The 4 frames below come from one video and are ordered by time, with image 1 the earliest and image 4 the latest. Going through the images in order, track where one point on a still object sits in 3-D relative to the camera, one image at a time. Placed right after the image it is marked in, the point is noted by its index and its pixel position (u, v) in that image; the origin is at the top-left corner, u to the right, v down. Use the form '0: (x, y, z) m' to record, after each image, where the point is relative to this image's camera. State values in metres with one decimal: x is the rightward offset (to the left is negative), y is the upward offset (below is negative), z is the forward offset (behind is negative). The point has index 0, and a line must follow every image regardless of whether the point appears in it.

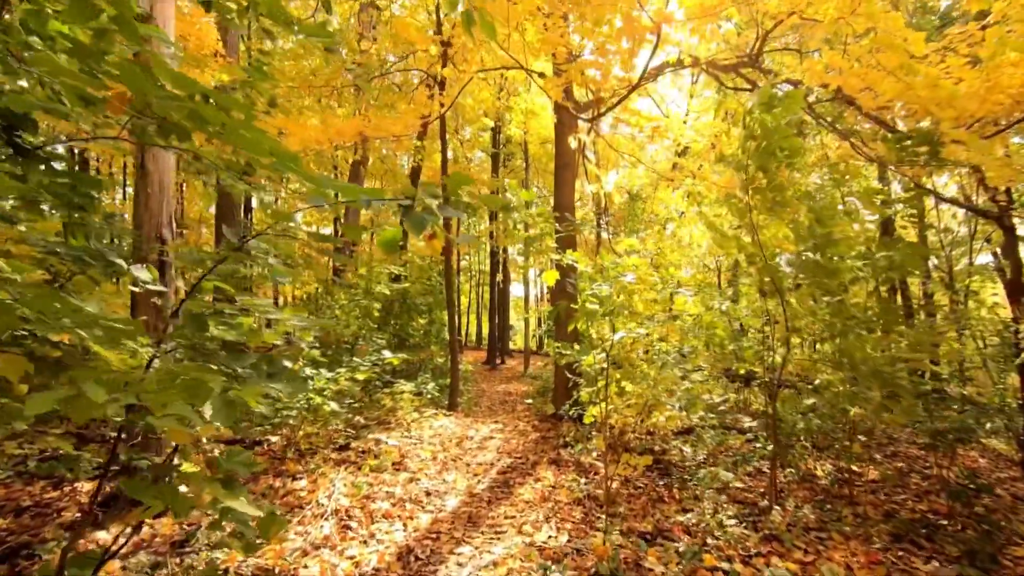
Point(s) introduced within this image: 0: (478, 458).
0: (-0.3, -1.5, +5.2) m
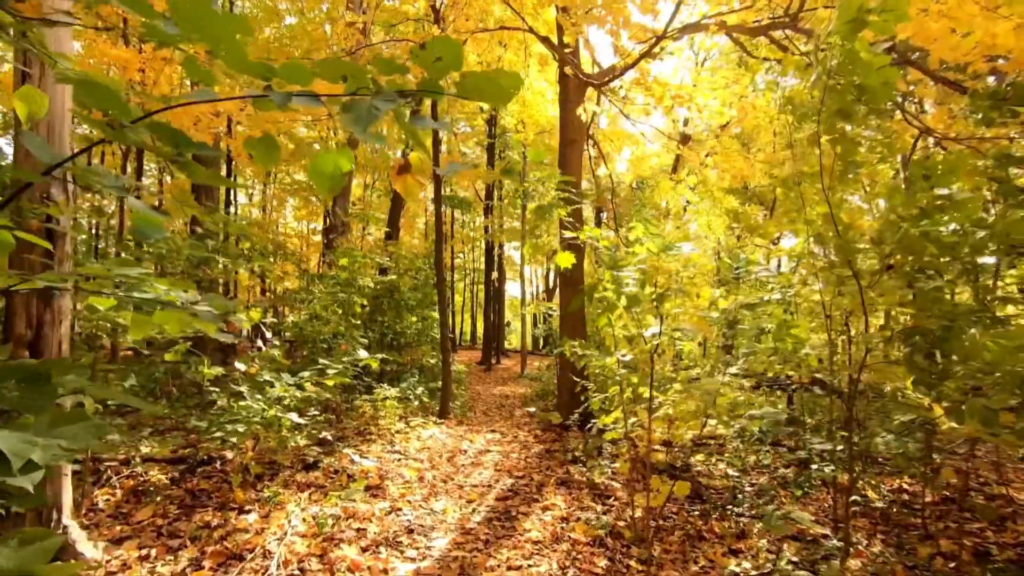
0: (-0.3, -1.4, +4.4) m
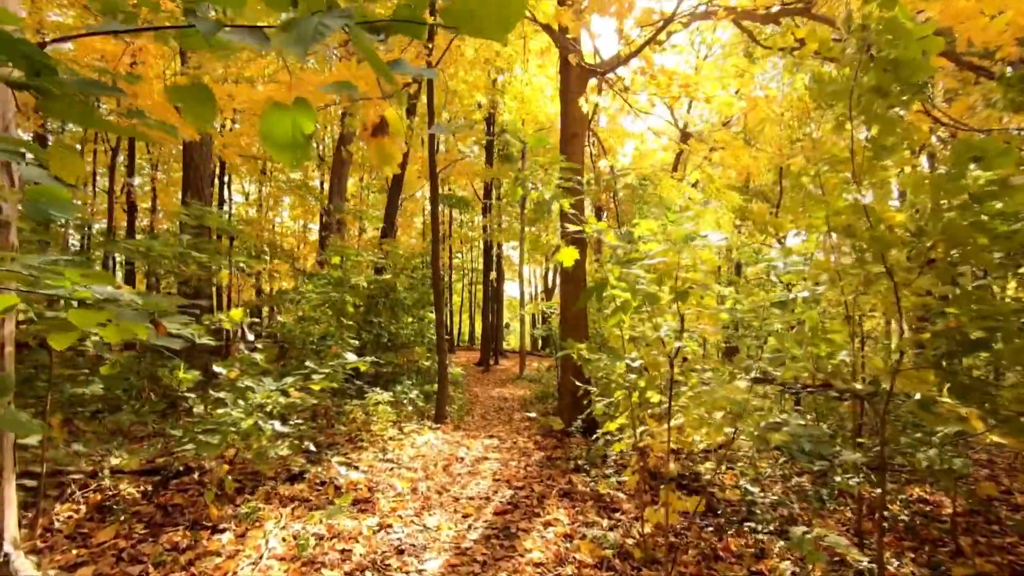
0: (-0.3, -1.4, +4.2) m
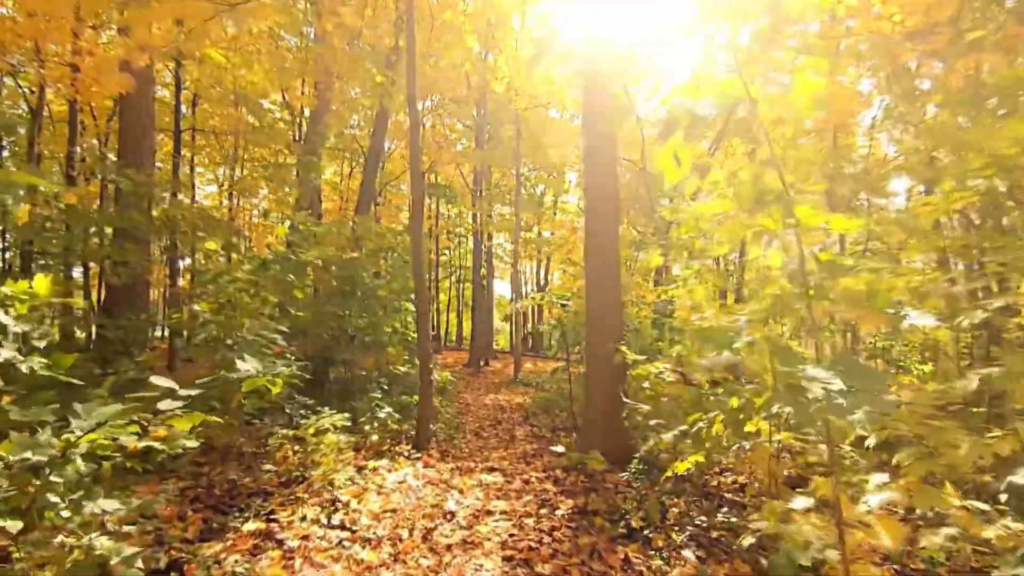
0: (-0.2, -1.2, +2.5) m
